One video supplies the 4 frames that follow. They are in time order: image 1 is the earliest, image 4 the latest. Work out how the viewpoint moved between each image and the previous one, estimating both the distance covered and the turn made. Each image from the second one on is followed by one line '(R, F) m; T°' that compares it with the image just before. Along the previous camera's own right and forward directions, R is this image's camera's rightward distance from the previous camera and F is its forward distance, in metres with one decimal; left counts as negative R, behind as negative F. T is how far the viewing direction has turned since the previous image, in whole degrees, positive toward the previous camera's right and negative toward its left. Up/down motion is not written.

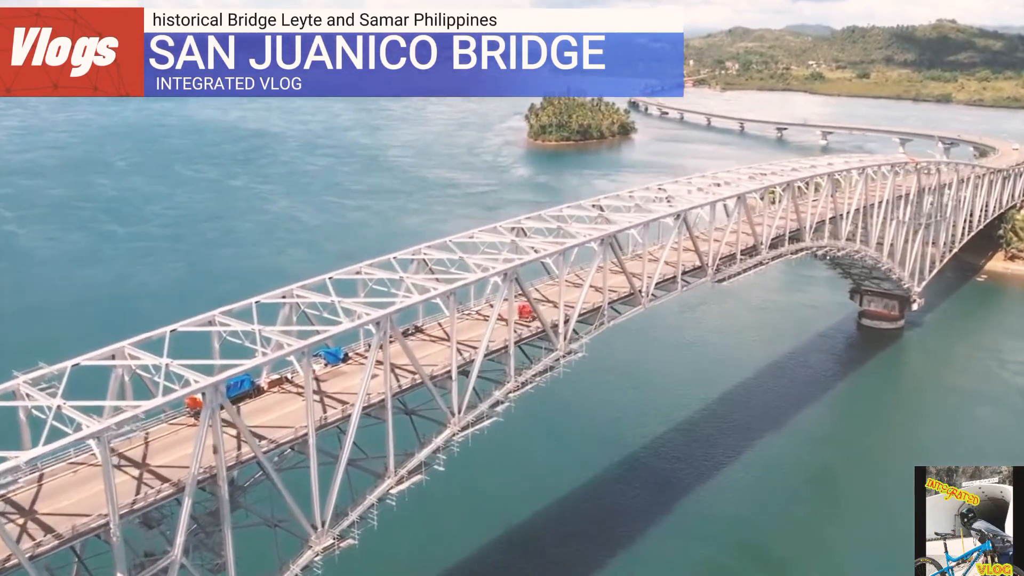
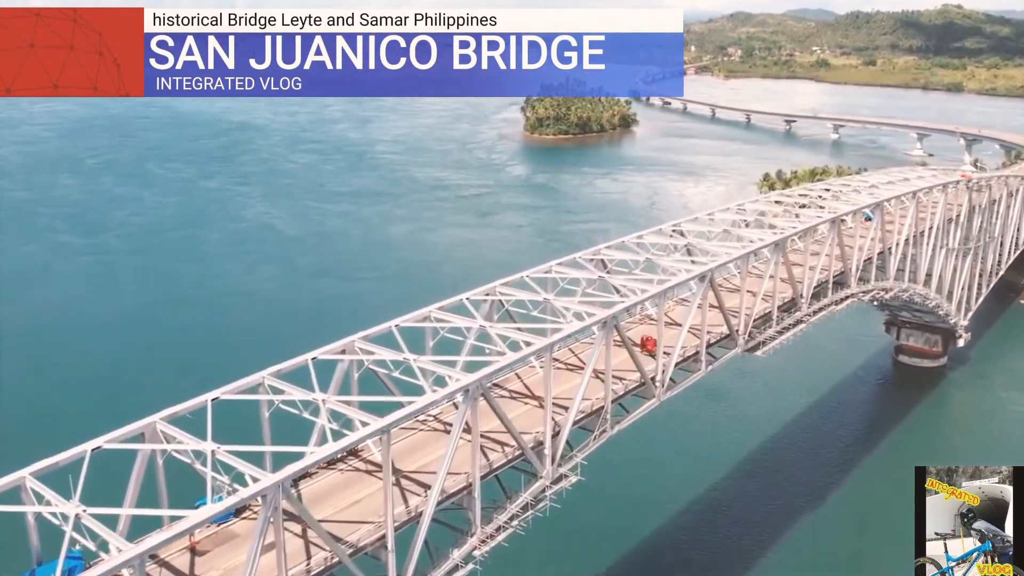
(+0.3, +2.8) m; 0°
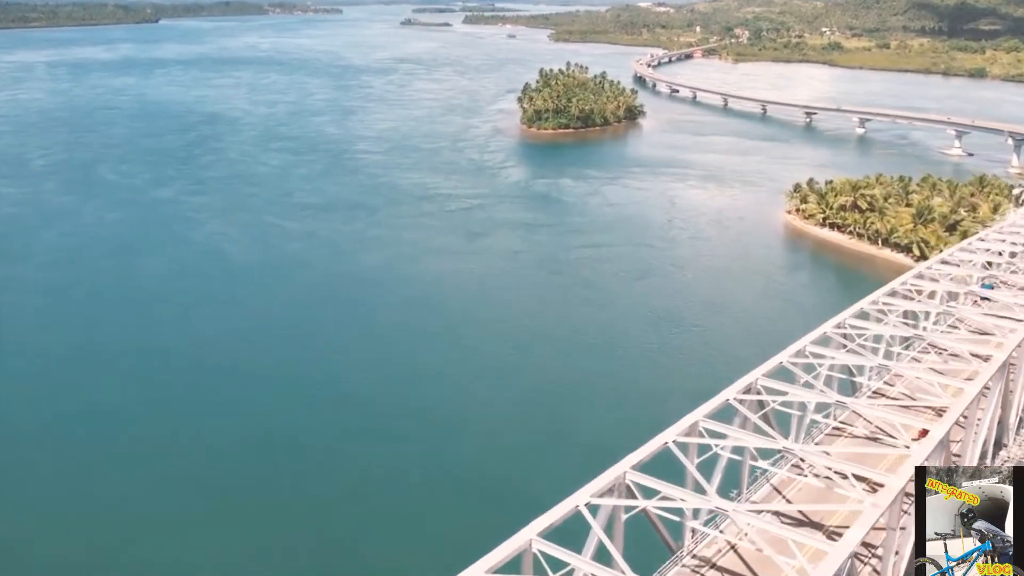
(+0.2, +4.6) m; 0°
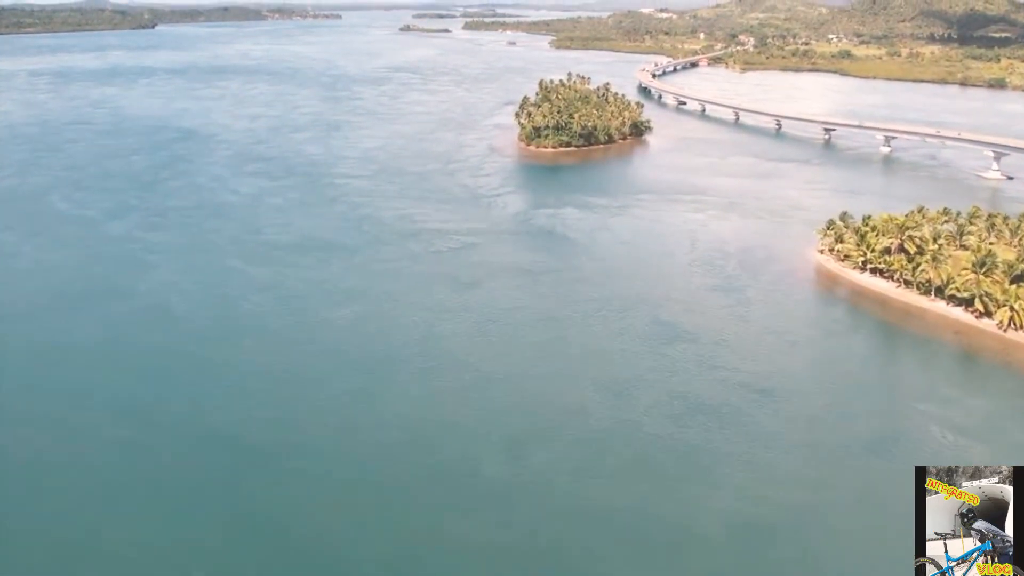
(+0.2, +3.9) m; 0°
